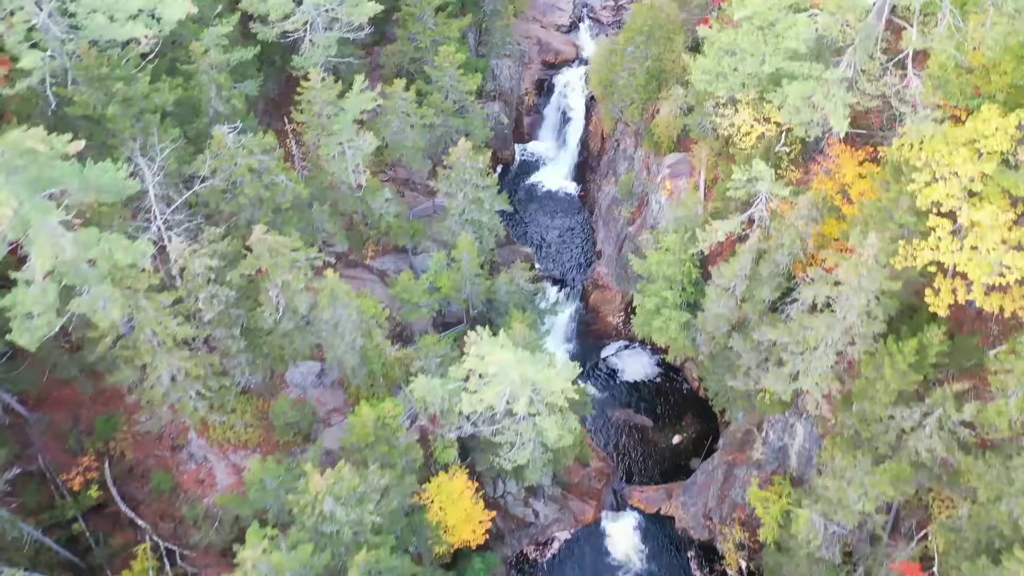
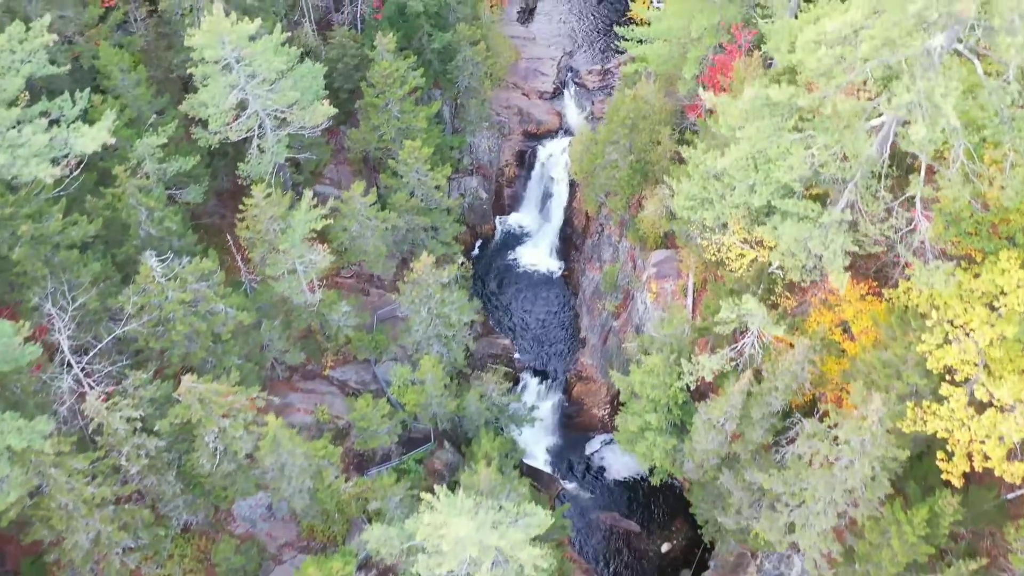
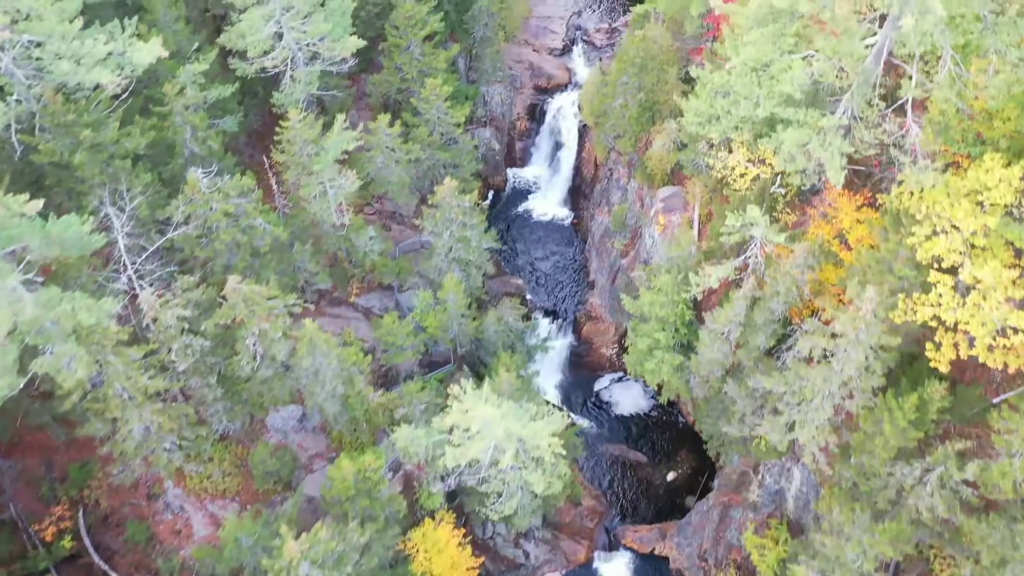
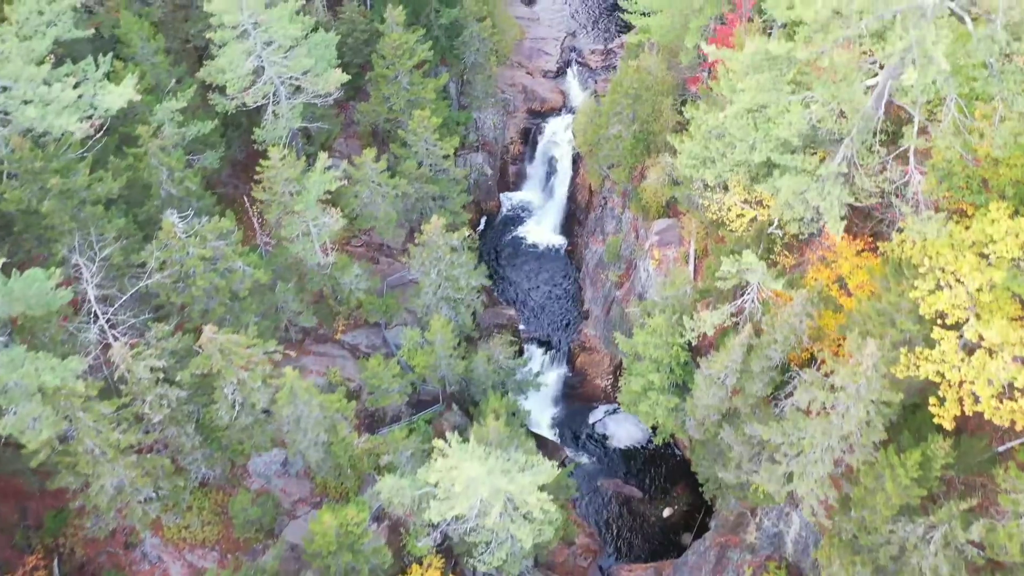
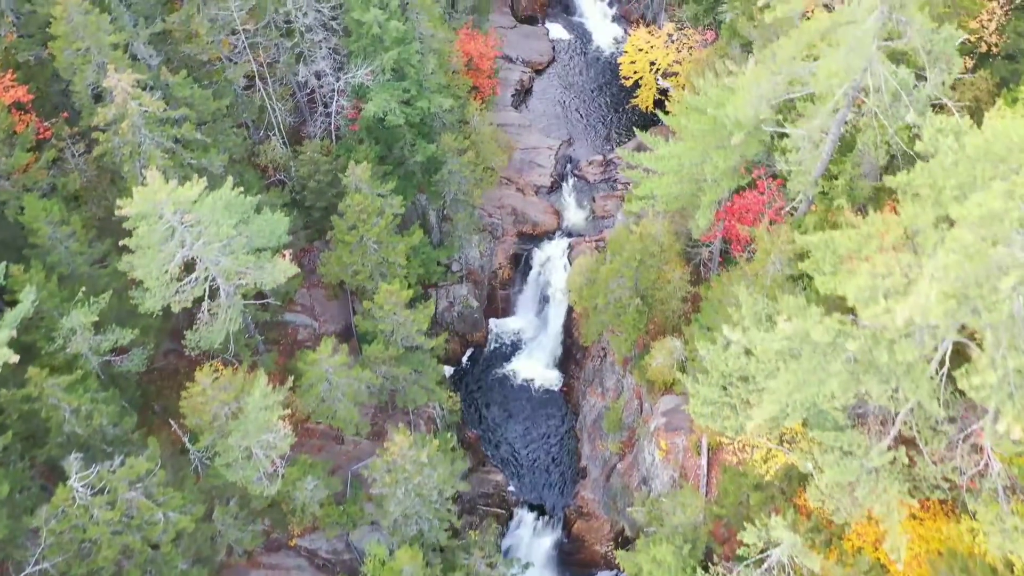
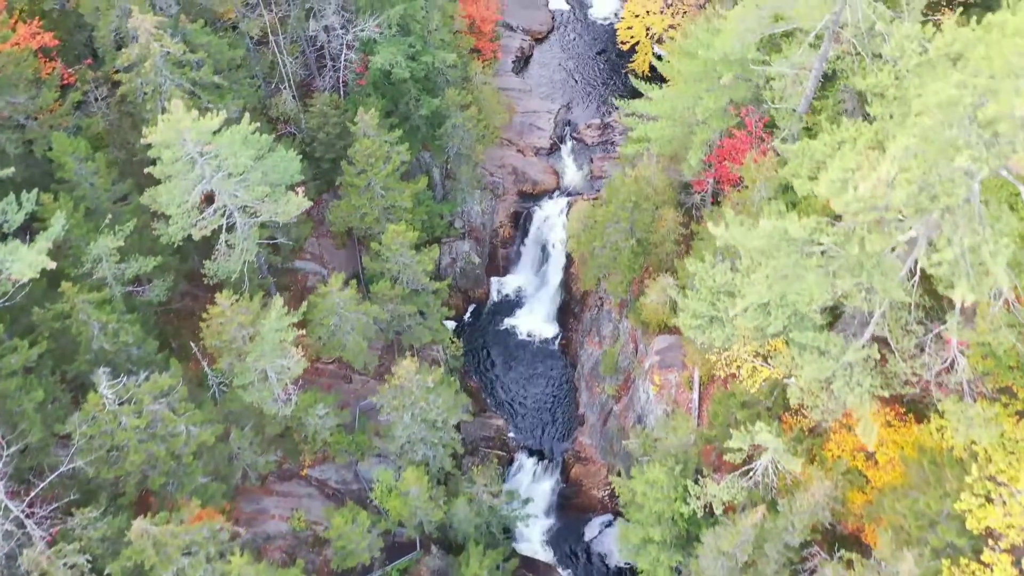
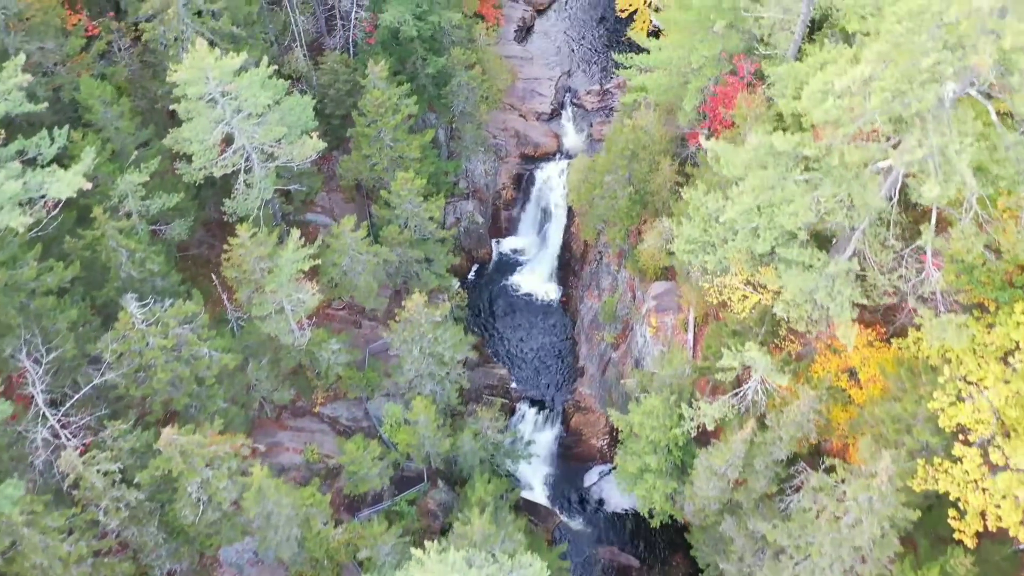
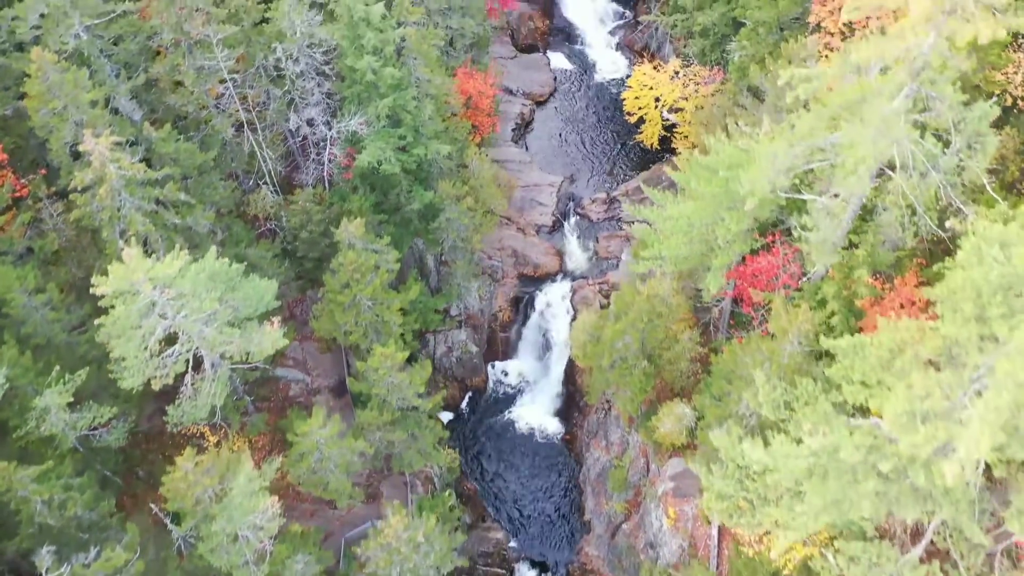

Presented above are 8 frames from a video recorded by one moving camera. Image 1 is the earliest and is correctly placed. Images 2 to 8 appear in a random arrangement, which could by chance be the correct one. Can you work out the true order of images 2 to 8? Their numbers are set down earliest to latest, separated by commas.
3, 4, 2, 7, 6, 5, 8
